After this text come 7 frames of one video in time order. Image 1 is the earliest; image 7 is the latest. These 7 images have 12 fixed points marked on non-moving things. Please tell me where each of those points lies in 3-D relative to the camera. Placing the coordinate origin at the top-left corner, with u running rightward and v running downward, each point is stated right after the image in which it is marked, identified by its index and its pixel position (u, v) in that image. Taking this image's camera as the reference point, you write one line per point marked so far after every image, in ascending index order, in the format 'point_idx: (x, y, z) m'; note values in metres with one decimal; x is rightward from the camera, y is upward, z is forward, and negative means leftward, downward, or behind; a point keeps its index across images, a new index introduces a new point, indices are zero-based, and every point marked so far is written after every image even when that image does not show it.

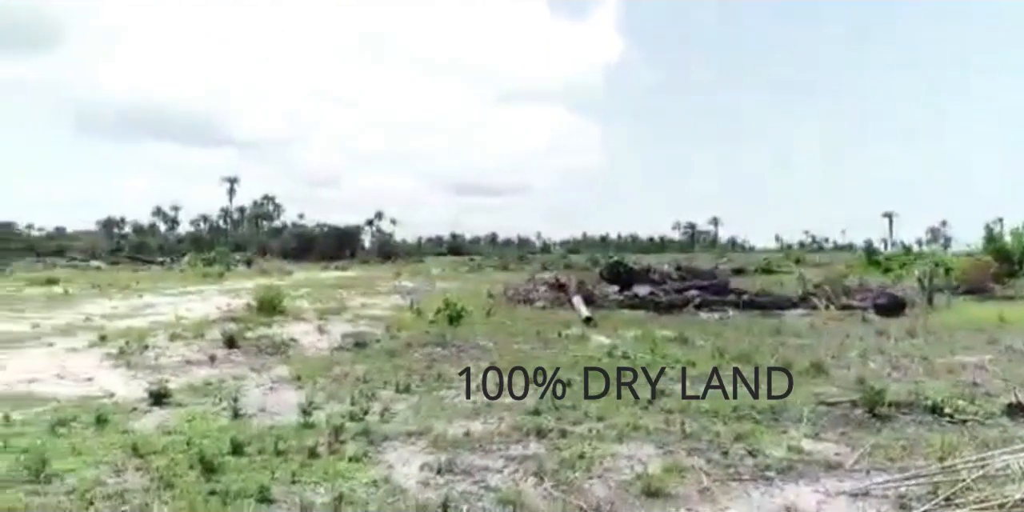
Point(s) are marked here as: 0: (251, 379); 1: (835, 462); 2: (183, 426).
0: (-5.8, -2.7, +15.9) m
1: (+4.7, -3.0, +10.5) m
2: (-5.2, -2.7, +11.3) m
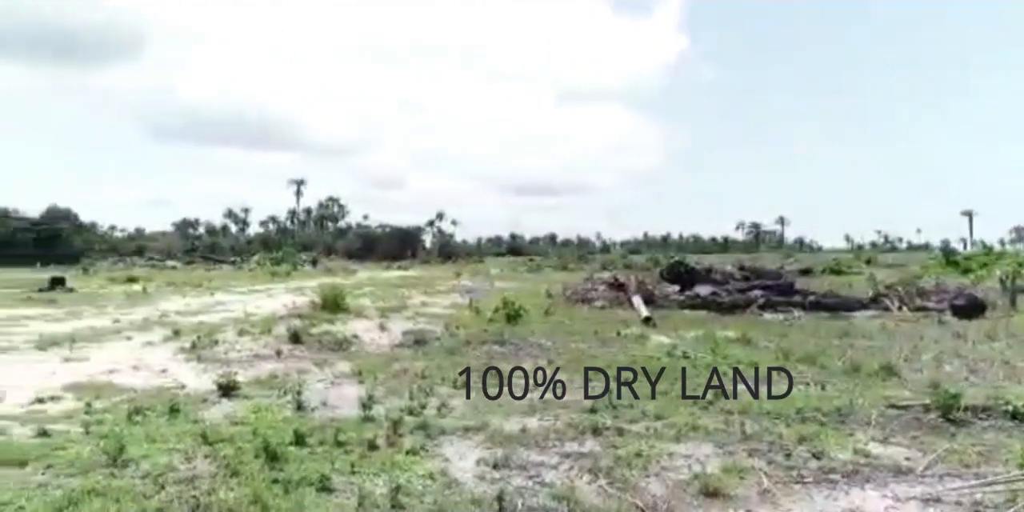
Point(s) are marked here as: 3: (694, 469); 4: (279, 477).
0: (-4.5, -2.7, +16.3) m
1: (+5.5, -3.0, +10.1) m
2: (-4.3, -2.6, +11.7) m
3: (+2.5, -2.9, +9.7) m
4: (-2.8, -2.6, +8.5) m
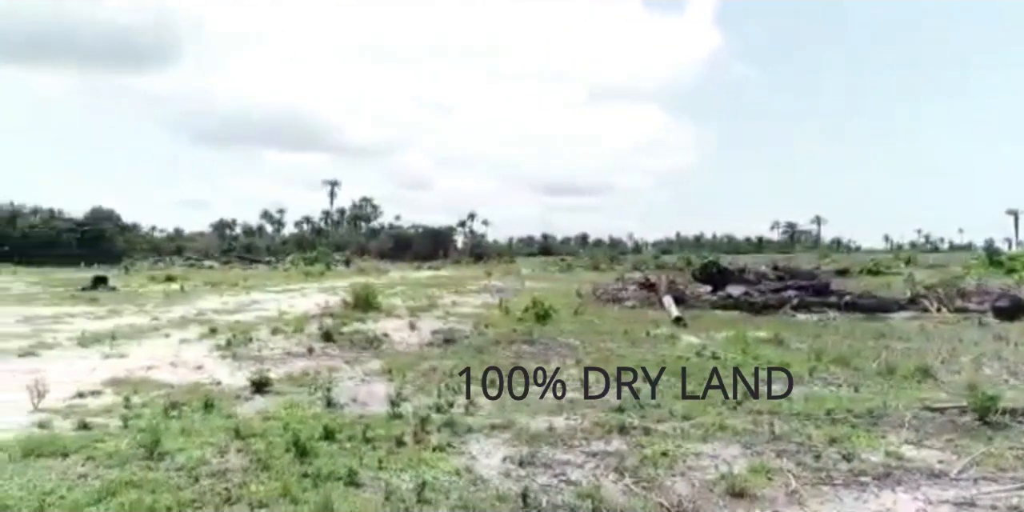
0: (-3.8, -2.7, +16.6) m
1: (+5.9, -2.9, +9.9) m
2: (-3.8, -2.6, +11.9) m
3: (+2.8, -2.9, +9.6) m
4: (-2.5, -2.6, +8.7) m
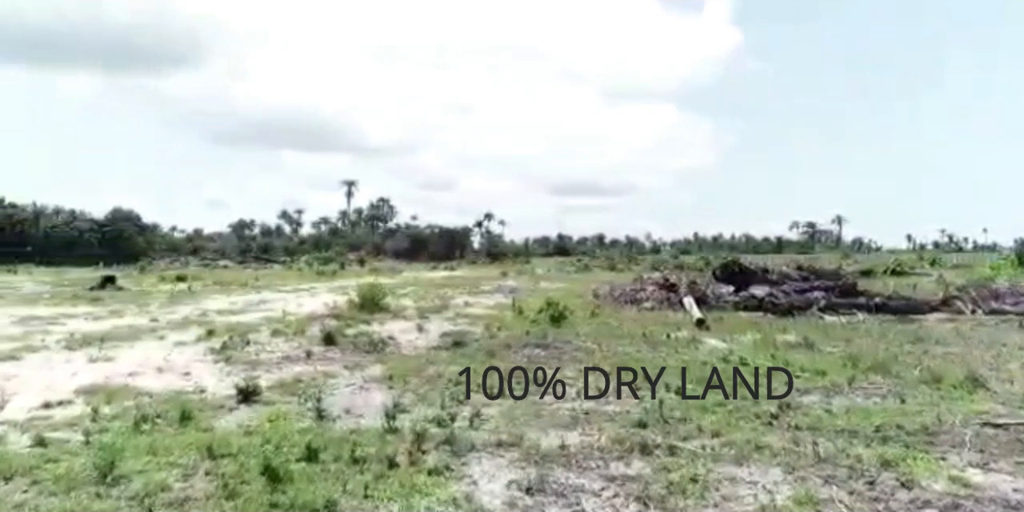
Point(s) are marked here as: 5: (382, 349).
0: (-3.6, -2.6, +15.4) m
1: (+5.9, -2.9, +8.5) m
2: (-3.7, -2.5, +10.8) m
3: (+2.9, -2.8, +8.3) m
4: (-2.4, -2.5, +7.5) m
5: (-3.6, -2.6, +19.7) m
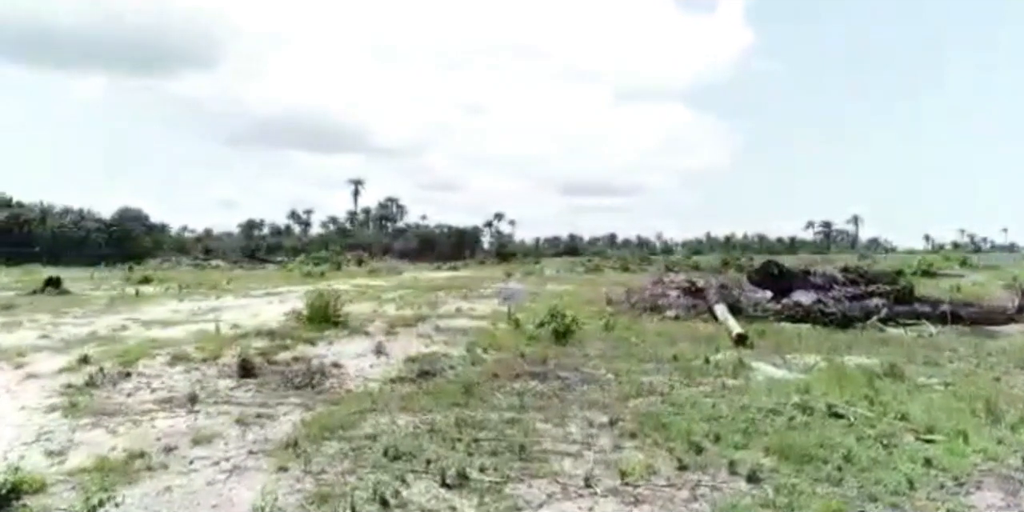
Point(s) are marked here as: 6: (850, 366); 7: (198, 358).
0: (-4.0, -2.6, +9.9) m
1: (+5.5, -2.9, +2.8) m
2: (-4.2, -2.5, +5.2) m
3: (+2.4, -2.8, +2.7) m
4: (-2.9, -2.5, +1.9) m
5: (-3.9, -2.5, +14.2) m
6: (+8.1, -2.7, +17.2) m
7: (-6.8, -2.2, +15.6) m
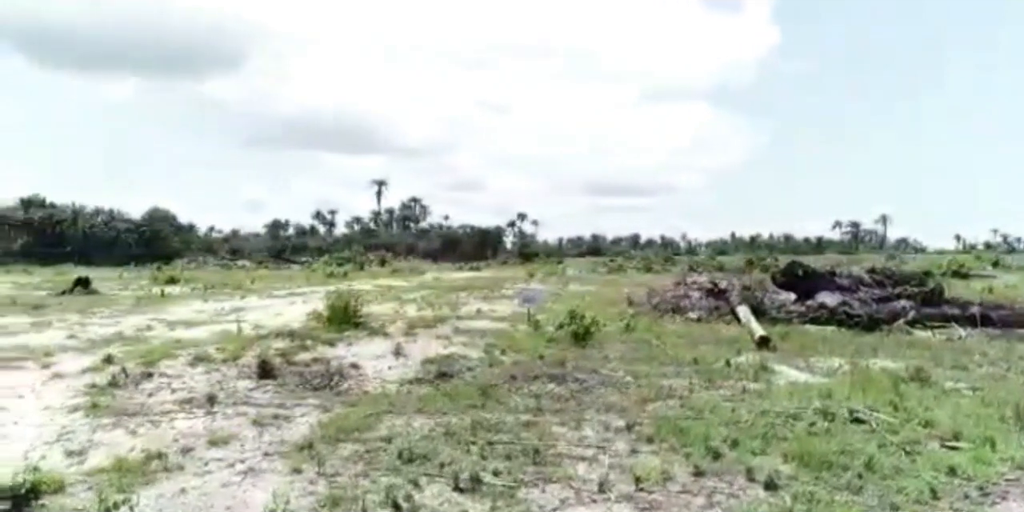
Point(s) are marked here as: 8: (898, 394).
0: (-3.8, -2.6, +10.0) m
1: (+5.4, -2.9, +2.6) m
2: (-4.1, -2.5, +5.3) m
3: (+2.4, -2.8, +2.5) m
4: (-3.0, -2.5, +2.0) m
5: (-3.5, -2.6, +14.2) m
6: (+8.5, -2.8, +16.9) m
7: (-6.4, -2.3, +15.8) m
8: (+7.4, -2.7, +13.8) m
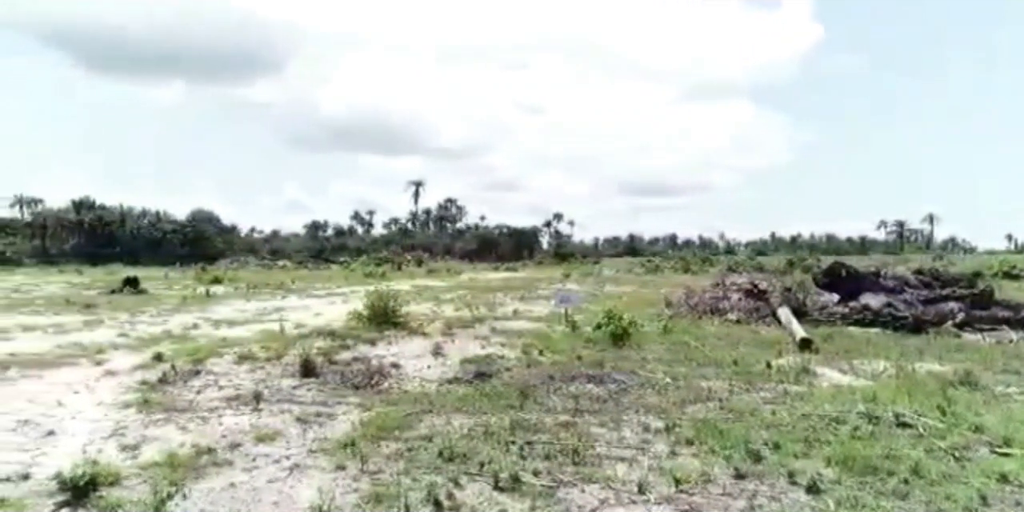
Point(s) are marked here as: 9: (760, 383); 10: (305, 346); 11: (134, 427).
0: (-3.2, -2.6, +10.2) m
1: (+5.6, -2.9, +2.4) m
2: (-3.8, -2.6, +5.6) m
3: (+2.5, -2.8, +2.5) m
4: (-2.8, -2.6, +2.2) m
5: (-2.8, -2.6, +14.5) m
6: (+9.4, -2.8, +16.5) m
7: (-5.6, -2.3, +16.1) m
8: (+8.2, -2.7, +13.5) m
9: (+5.3, -2.7, +15.2) m
10: (-5.0, -2.1, +17.3) m
11: (-5.7, -2.5, +10.8) m
